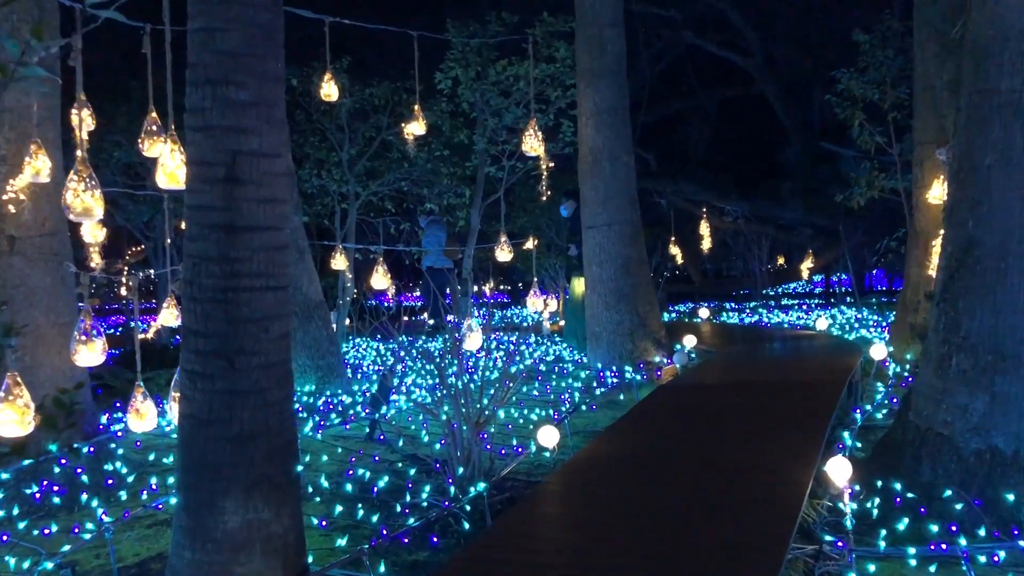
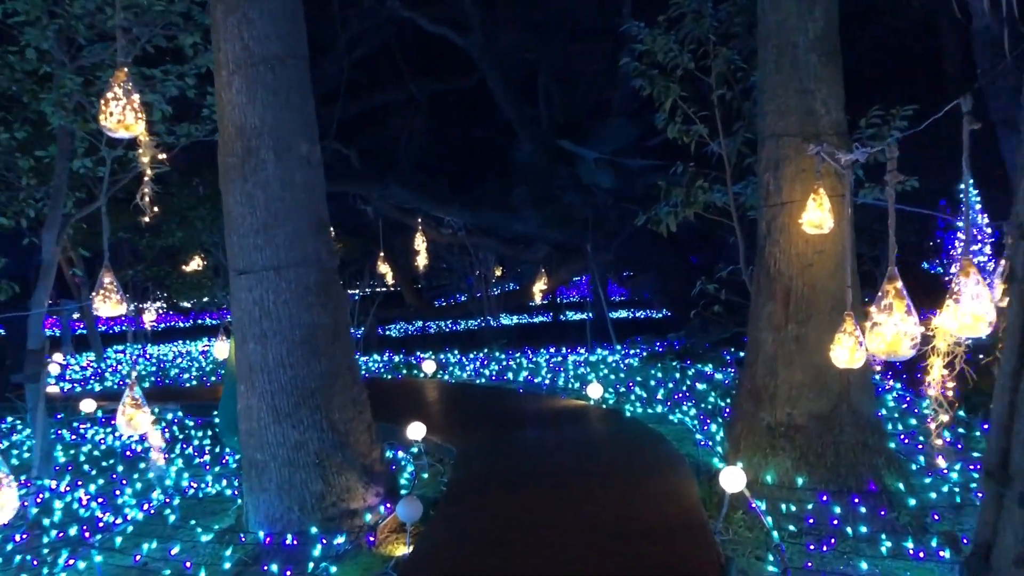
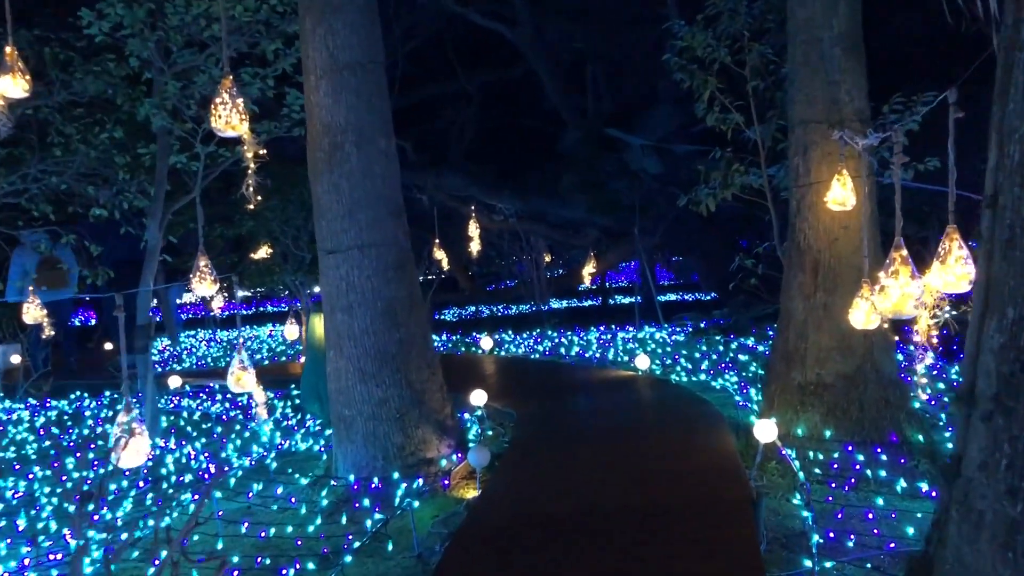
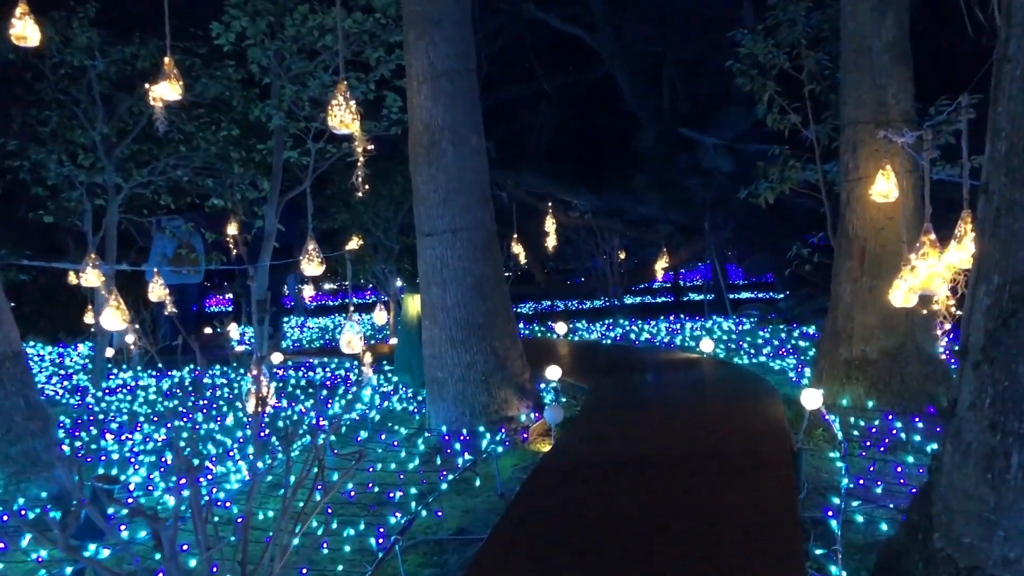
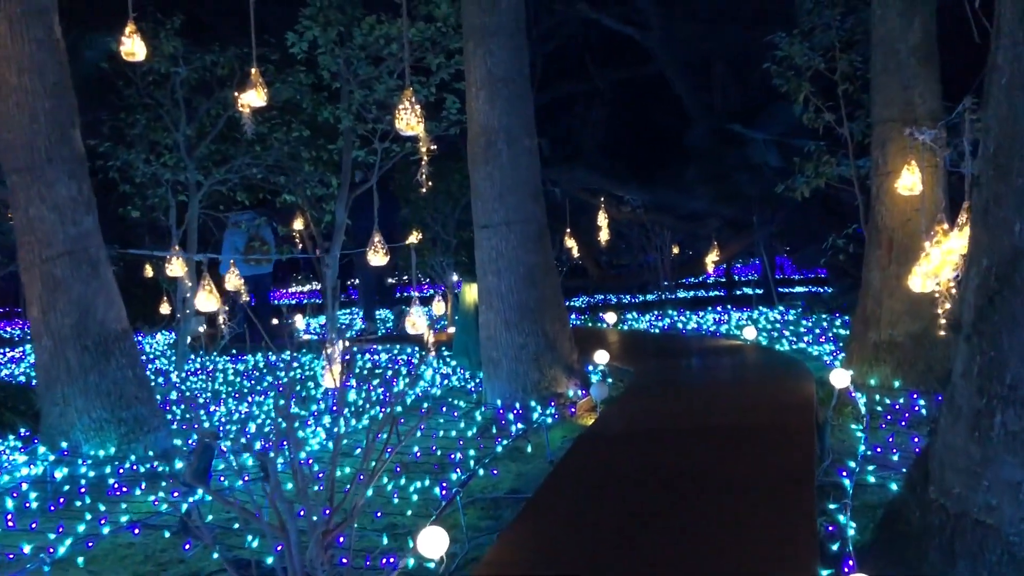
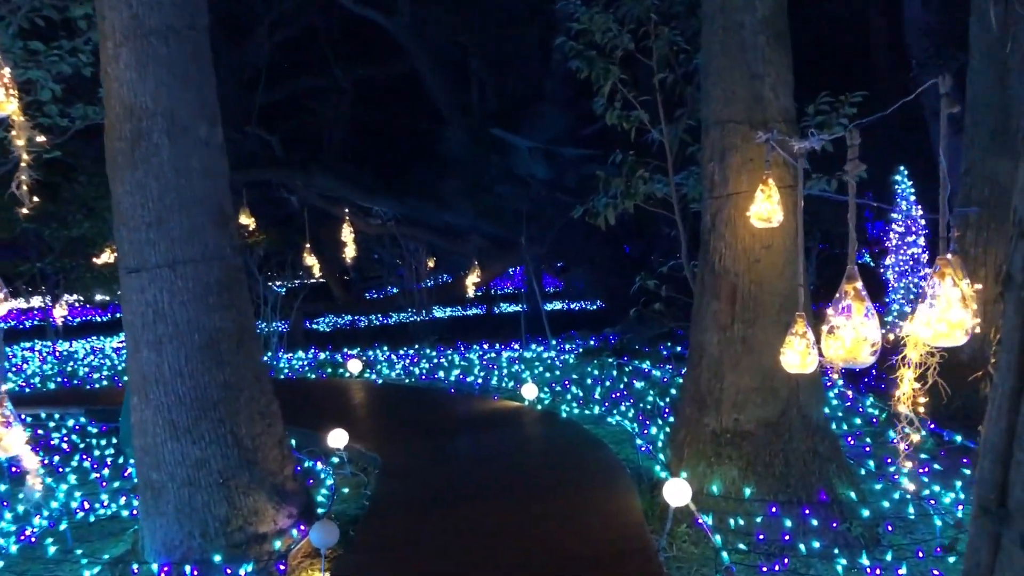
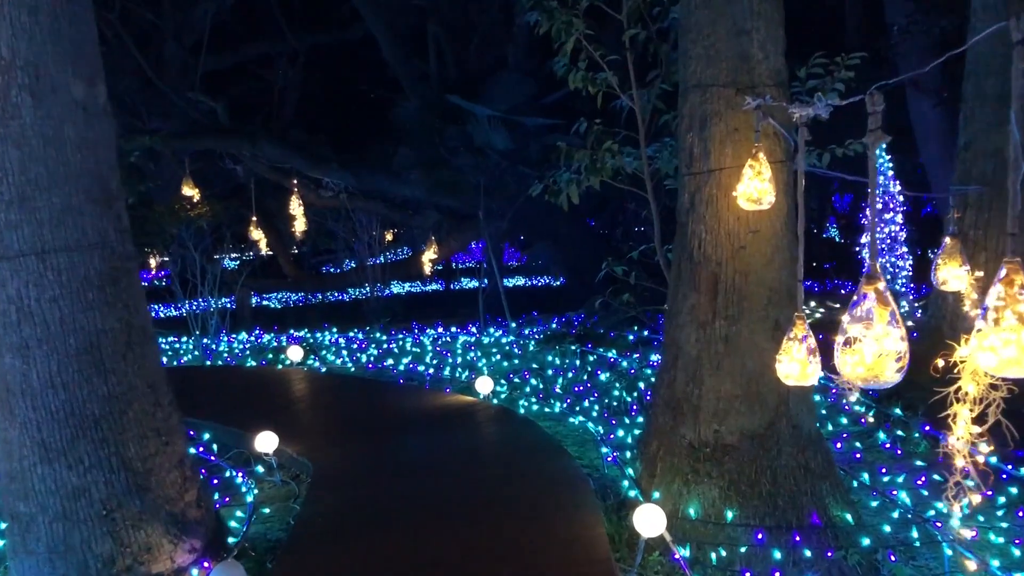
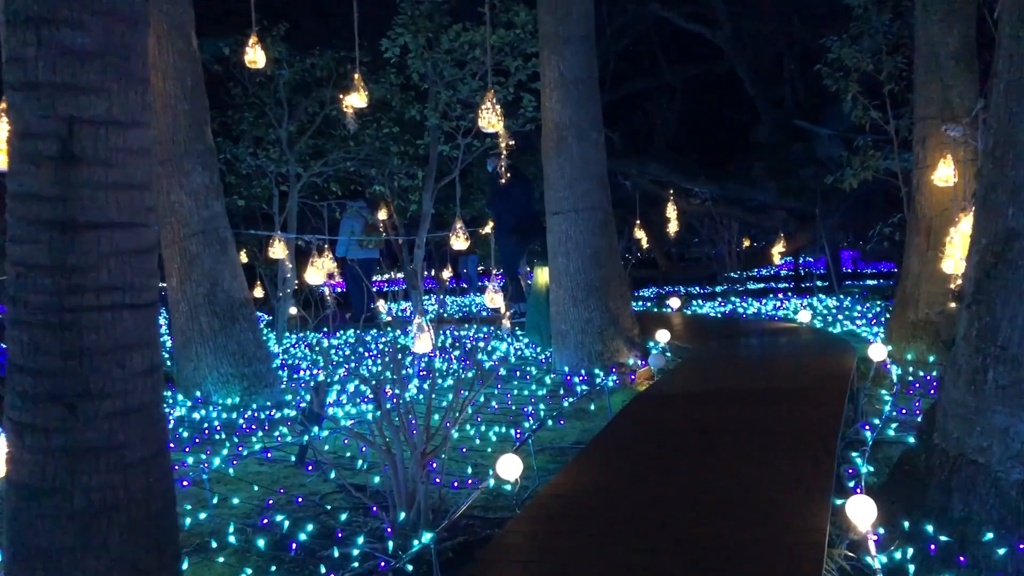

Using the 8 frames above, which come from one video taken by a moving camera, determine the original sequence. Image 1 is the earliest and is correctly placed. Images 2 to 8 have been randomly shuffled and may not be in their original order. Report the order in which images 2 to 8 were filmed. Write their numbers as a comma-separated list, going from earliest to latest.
8, 5, 4, 3, 2, 6, 7
